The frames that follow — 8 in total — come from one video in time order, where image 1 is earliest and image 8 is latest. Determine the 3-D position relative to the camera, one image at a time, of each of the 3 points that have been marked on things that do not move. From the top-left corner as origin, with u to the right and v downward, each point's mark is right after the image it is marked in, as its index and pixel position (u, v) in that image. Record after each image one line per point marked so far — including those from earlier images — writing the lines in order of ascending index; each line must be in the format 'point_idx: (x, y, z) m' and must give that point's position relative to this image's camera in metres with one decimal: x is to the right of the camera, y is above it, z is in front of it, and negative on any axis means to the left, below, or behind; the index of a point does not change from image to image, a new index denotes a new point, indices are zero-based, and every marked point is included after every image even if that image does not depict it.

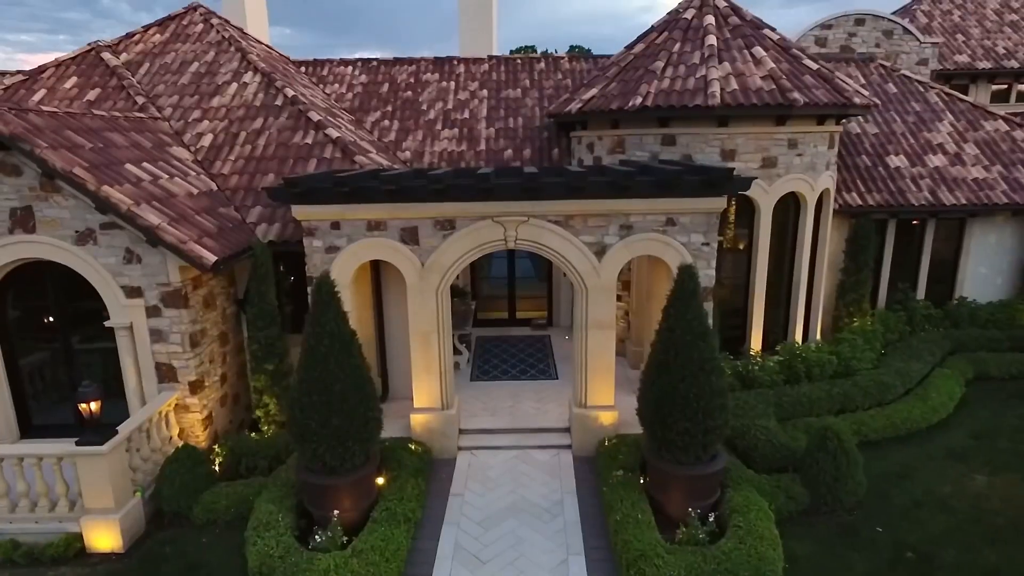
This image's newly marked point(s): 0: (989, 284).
0: (+11.8, +0.1, +14.6) m
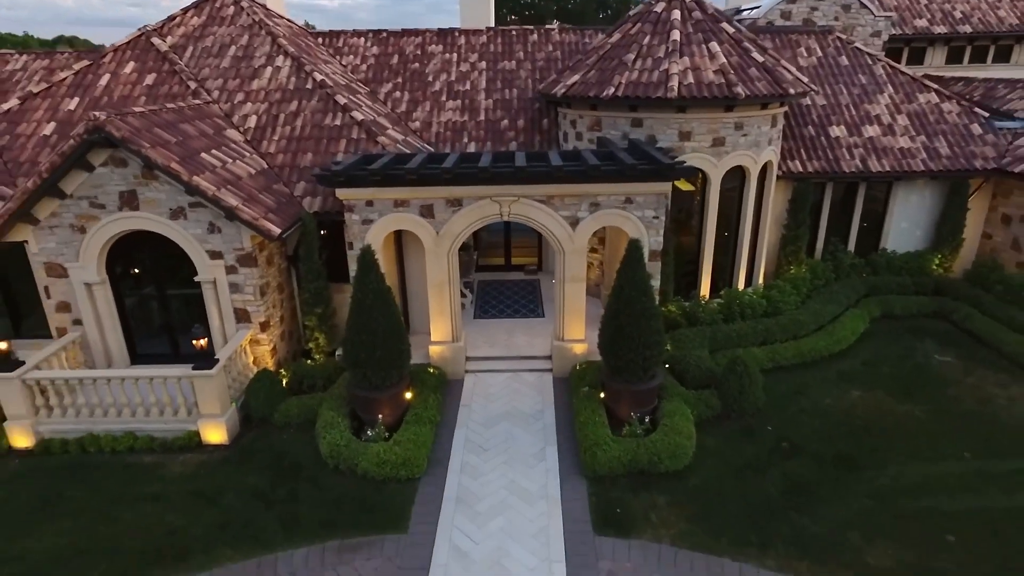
0: (+11.7, +1.5, +17.5) m
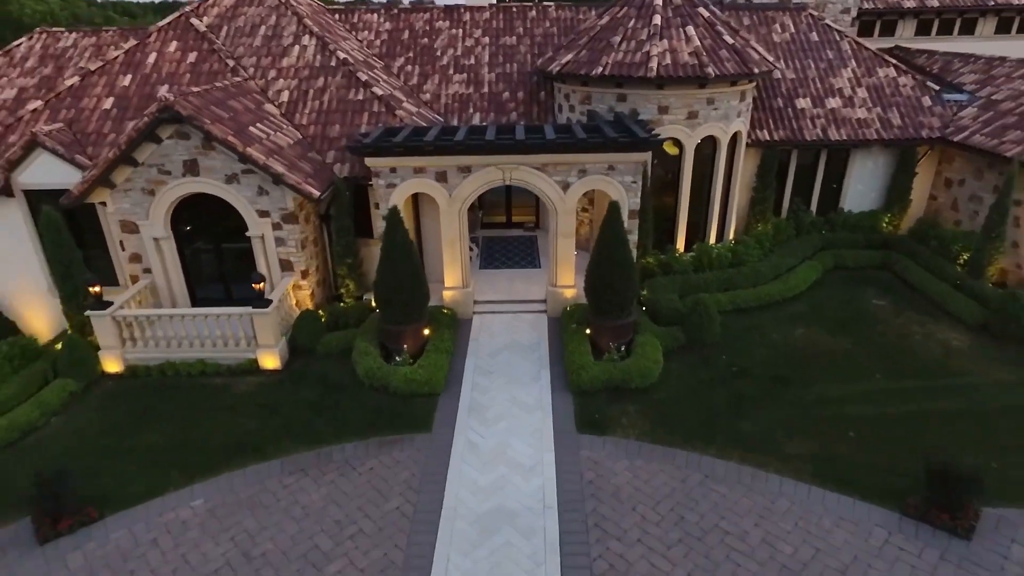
0: (+11.7, +3.0, +19.7) m
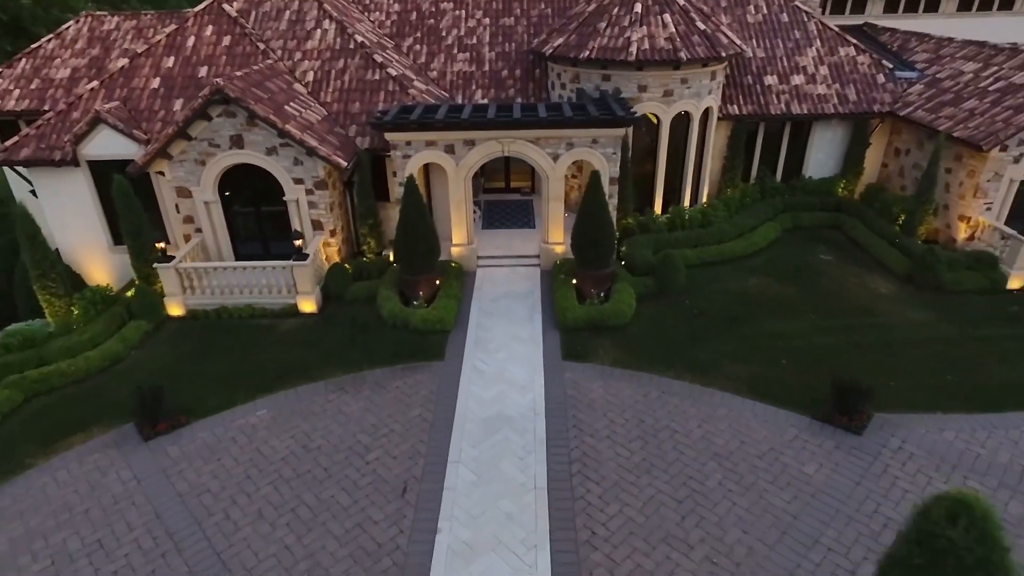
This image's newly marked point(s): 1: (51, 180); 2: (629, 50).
0: (+11.7, +4.6, +22.2) m
1: (-14.0, +3.2, +17.8) m
2: (+3.6, +7.2, +18.1) m
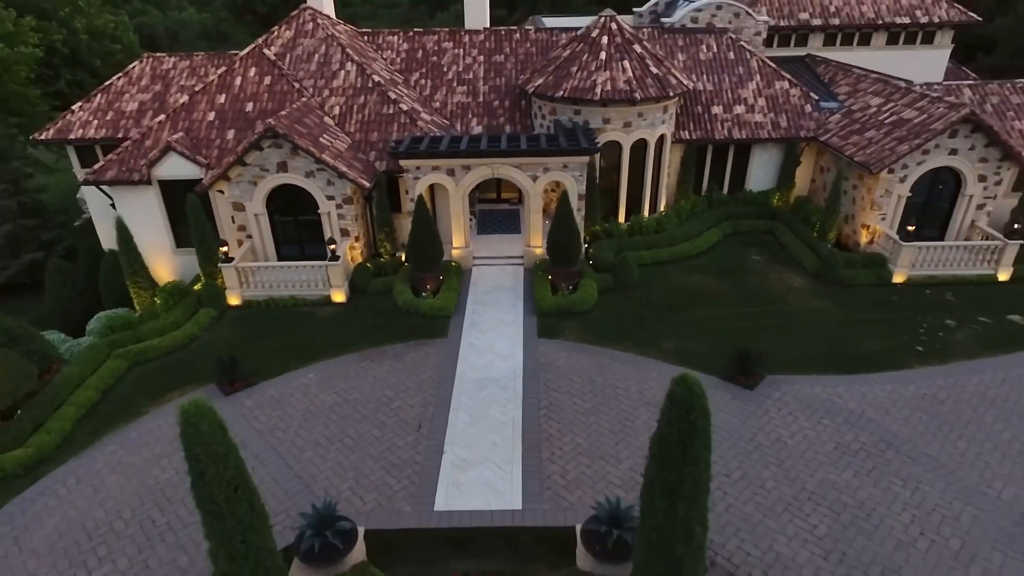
0: (+11.2, +4.8, +26.6) m
1: (-14.4, +3.4, +22.2) m
2: (+3.1, +7.4, +22.5) m
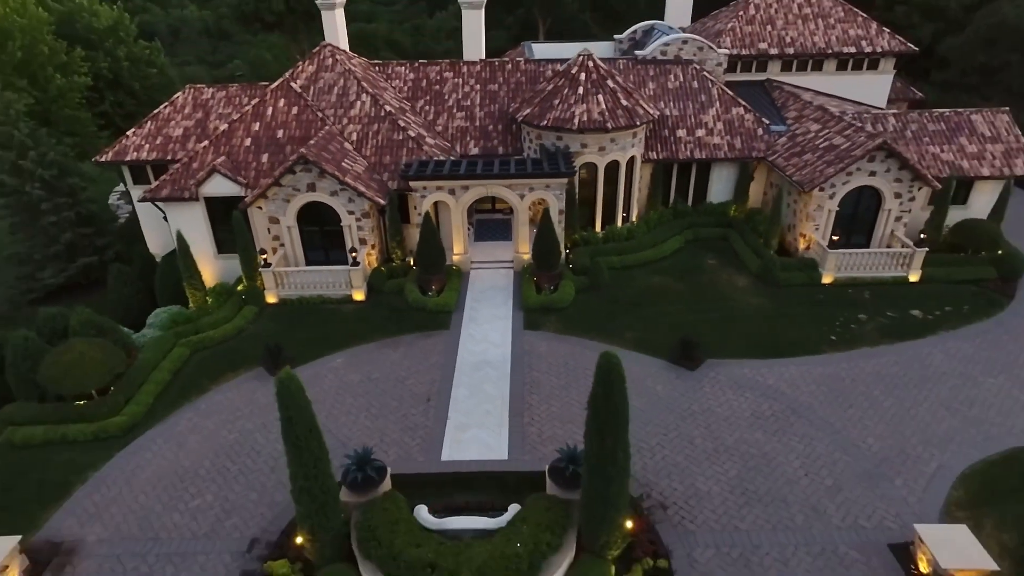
0: (+10.8, +4.9, +30.8) m
1: (-14.8, +3.3, +26.4) m
2: (+2.8, +7.4, +26.6) m
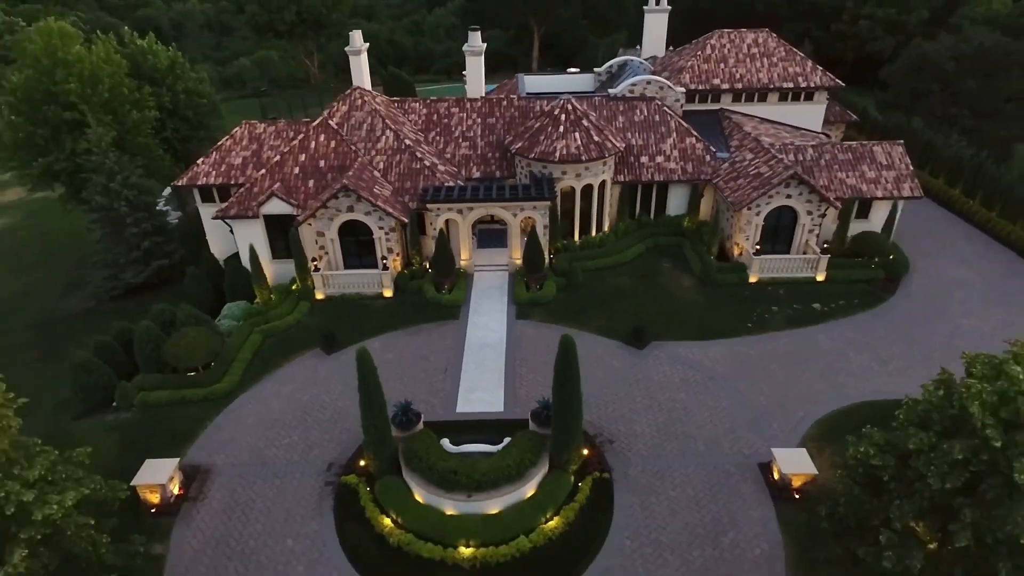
0: (+10.5, +5.1, +37.9) m
1: (-15.1, +3.4, +33.4) m
2: (+2.5, +7.5, +33.6) m
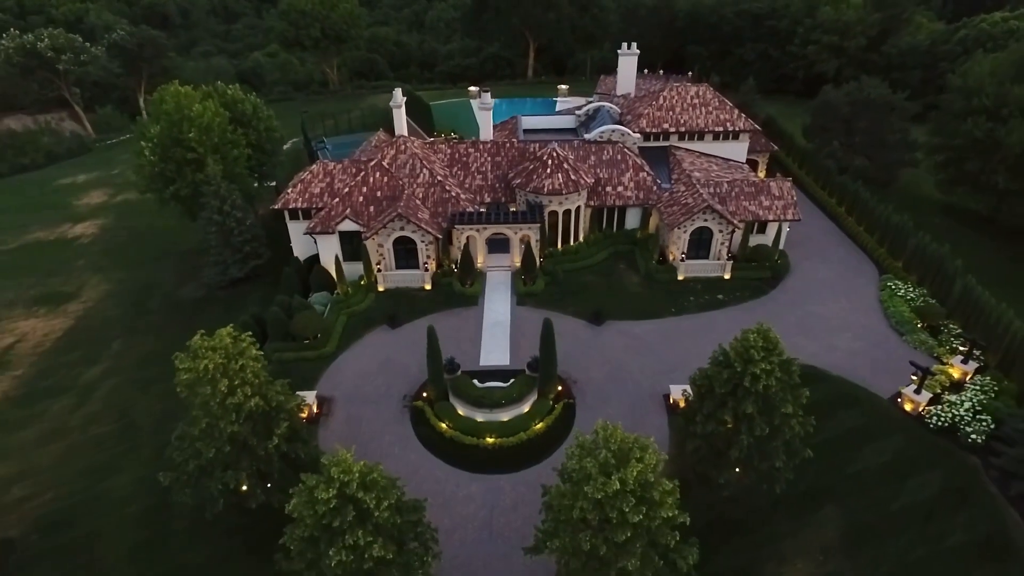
0: (+10.6, +5.7, +52.2) m
1: (-15.0, +3.8, +47.6) m
2: (+2.6, +7.9, +47.8) m
